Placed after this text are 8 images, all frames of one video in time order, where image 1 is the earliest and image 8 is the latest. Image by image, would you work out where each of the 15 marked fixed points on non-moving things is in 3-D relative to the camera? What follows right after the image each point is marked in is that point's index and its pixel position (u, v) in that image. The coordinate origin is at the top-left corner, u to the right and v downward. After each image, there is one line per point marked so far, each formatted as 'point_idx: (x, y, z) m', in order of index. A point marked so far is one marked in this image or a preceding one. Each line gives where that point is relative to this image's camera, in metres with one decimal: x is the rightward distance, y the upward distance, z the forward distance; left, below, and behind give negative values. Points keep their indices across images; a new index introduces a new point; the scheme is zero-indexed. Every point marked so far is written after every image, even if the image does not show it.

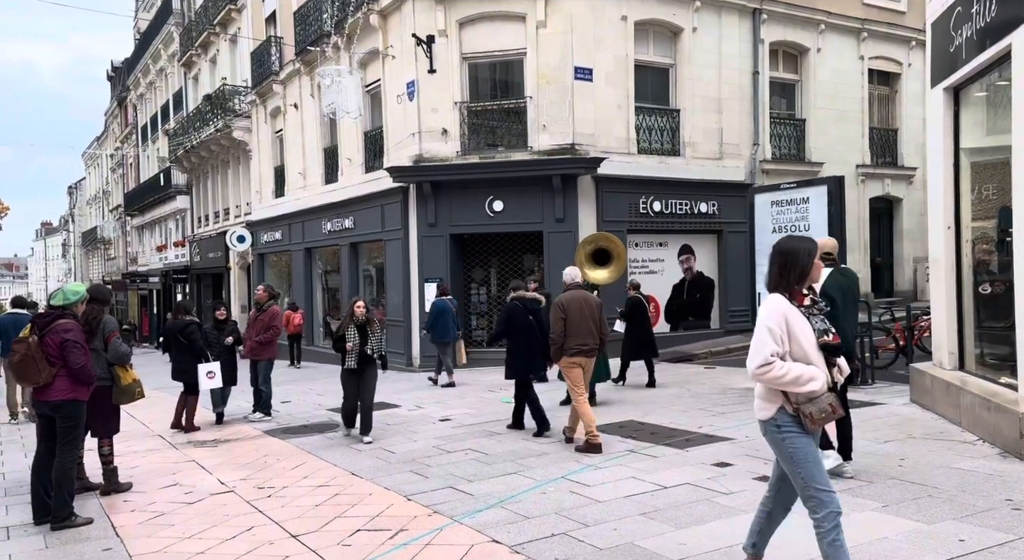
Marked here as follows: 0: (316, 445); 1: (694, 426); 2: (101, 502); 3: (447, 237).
0: (-2.0, -1.7, +8.8) m
1: (+1.8, -1.5, +8.4) m
2: (-3.4, -1.8, +7.0) m
3: (-1.2, +0.8, +15.6) m
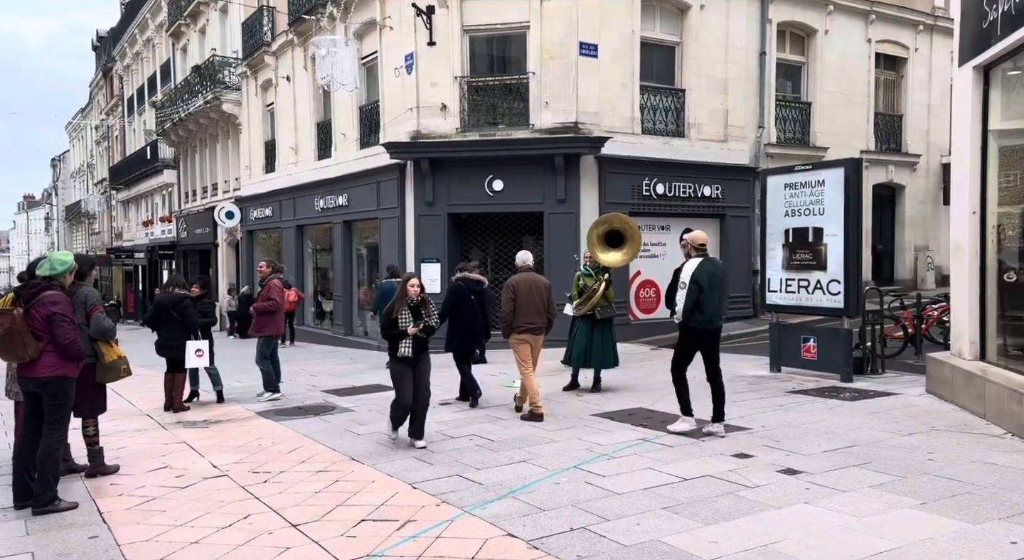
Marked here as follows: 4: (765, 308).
0: (-2.0, -1.5, +8.4) m
1: (+1.9, -1.3, +8.1) m
2: (-3.3, -1.6, +6.6) m
3: (-1.2, +1.2, +15.2) m
4: (+3.2, -0.3, +10.8) m
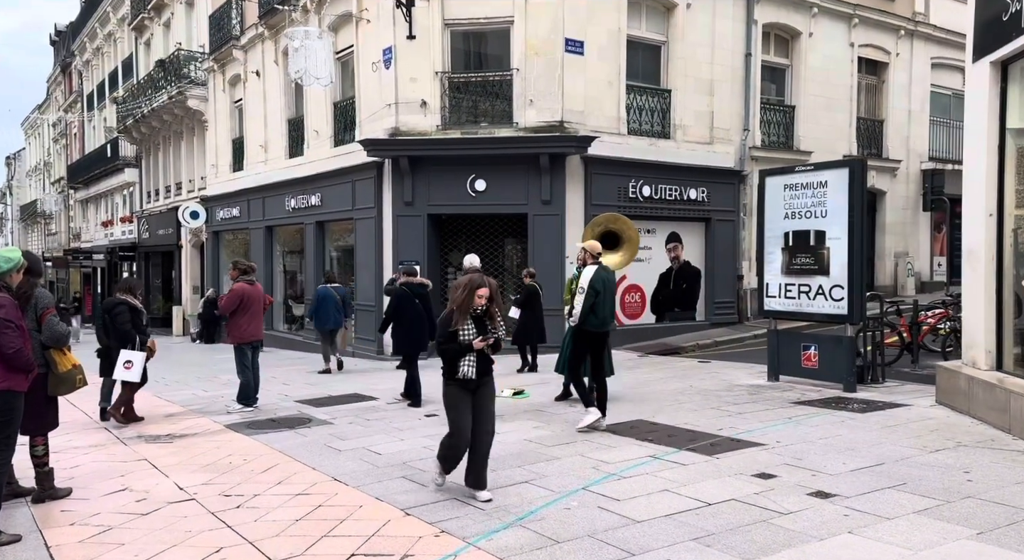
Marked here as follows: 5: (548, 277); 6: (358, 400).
0: (-2.1, -1.5, +7.8) m
1: (+1.8, -1.3, +7.6) m
2: (-3.3, -1.6, +5.9) m
3: (-1.5, +1.1, +14.6) m
4: (+3.1, -0.4, +10.3) m
5: (+0.6, 0.0, +14.3) m
6: (-1.8, -1.4, +10.1) m
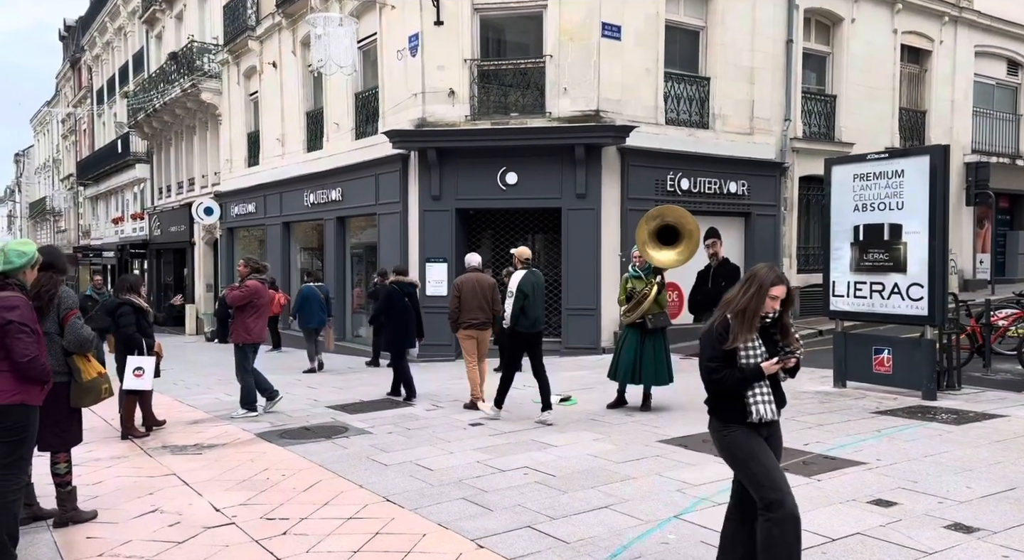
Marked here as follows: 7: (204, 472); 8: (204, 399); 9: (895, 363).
0: (-1.6, -1.5, +7.1) m
1: (+2.3, -1.3, +6.9) m
2: (-2.8, -1.6, +5.2) m
3: (-1.0, +1.1, +13.8) m
4: (+3.6, -0.4, +9.6) m
5: (+1.2, +0.1, +13.5) m
6: (-1.3, -1.4, +9.4) m
7: (-2.5, -1.5, +6.7) m
8: (-3.9, -1.5, +10.5) m
9: (+4.1, -0.9, +8.9) m
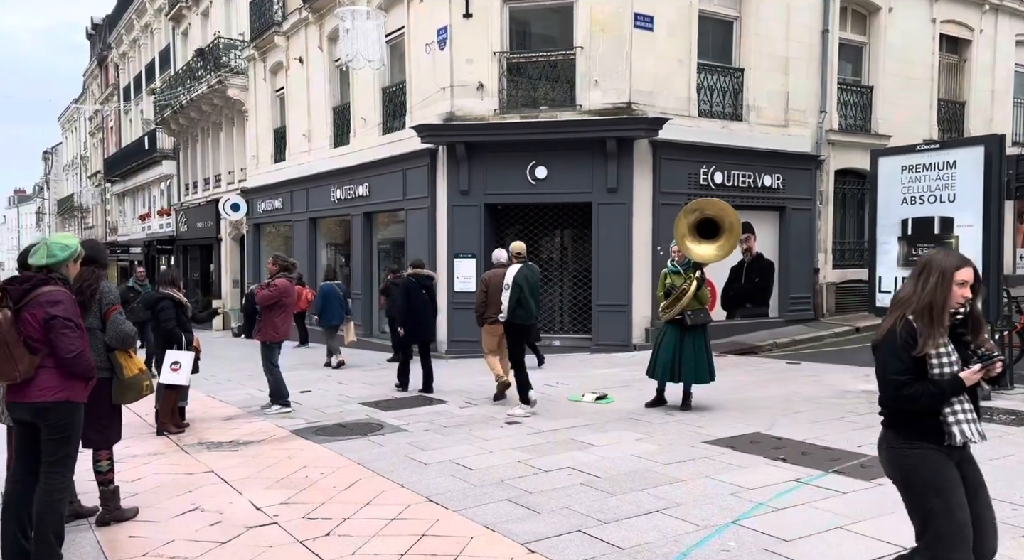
0: (-1.2, -1.4, +6.9) m
1: (+2.7, -1.3, +6.6) m
2: (-2.5, -1.6, +5.0) m
3: (-0.5, +1.2, +13.6) m
4: (+4.0, -0.3, +9.3) m
5: (+1.6, +0.1, +13.3) m
6: (-0.9, -1.4, +9.2) m
7: (-2.1, -1.5, +6.6) m
8: (-3.4, -1.4, +10.4) m
9: (+4.4, -0.8, +8.6) m
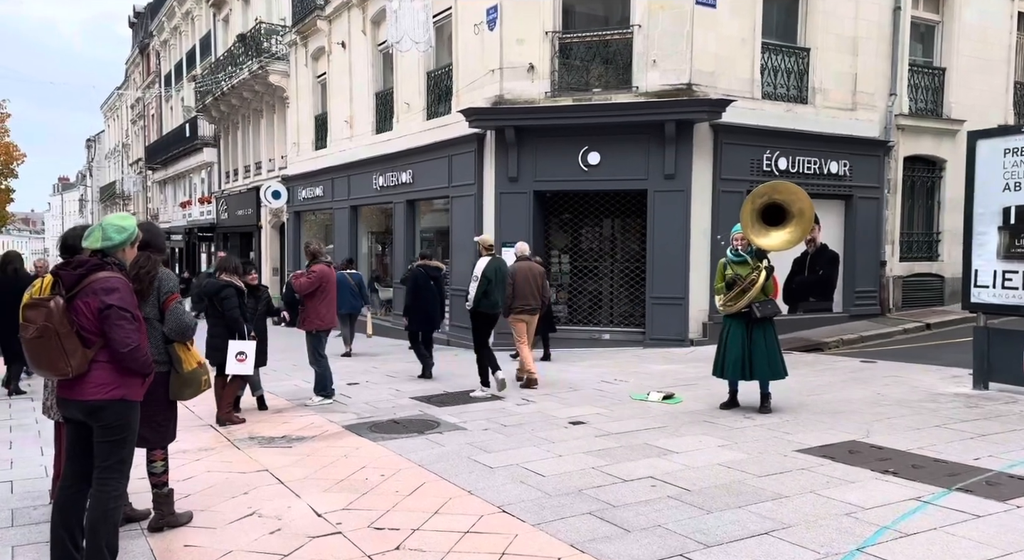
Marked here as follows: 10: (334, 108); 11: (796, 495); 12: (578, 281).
0: (-0.7, -1.4, +6.3) m
1: (+3.2, -1.2, +5.9) m
2: (-2.1, -1.5, +4.5) m
3: (+0.3, +1.3, +13.0) m
4: (+4.6, -0.3, +8.5) m
5: (+2.4, +0.3, +12.6) m
6: (-0.3, -1.3, +8.7) m
7: (-1.6, -1.4, +6.1) m
8: (-2.8, -1.3, +9.9) m
9: (+5.0, -0.8, +7.8) m
10: (-4.2, +4.0, +19.5) m
11: (+1.7, -1.3, +5.0) m
12: (+1.1, 0.0, +13.3) m
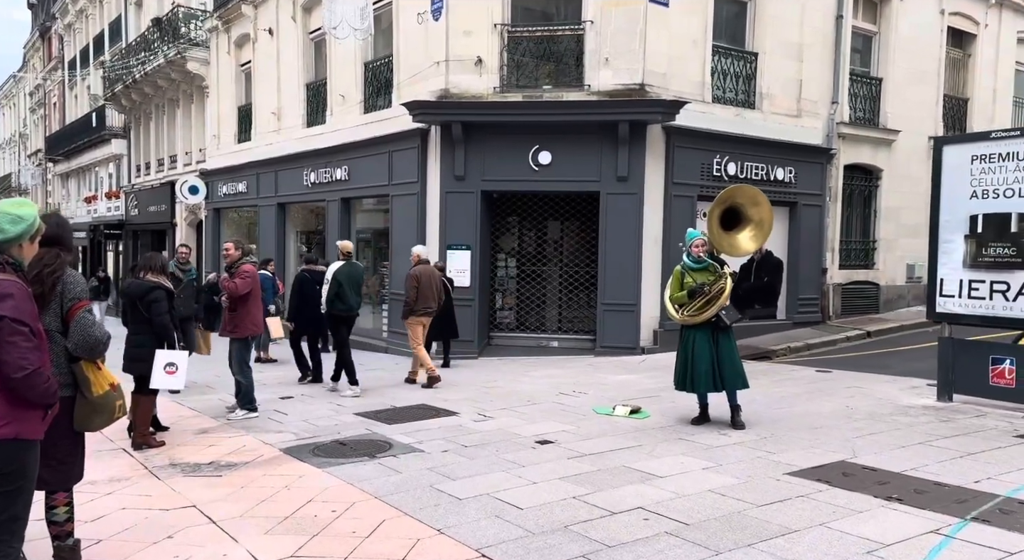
0: (-0.9, -1.4, +5.7) m
1: (+3.0, -1.3, +5.6) m
2: (-2.1, -1.5, +3.8) m
3: (-0.5, +1.3, +12.5) m
4: (+4.2, -0.4, +8.3) m
5: (+1.6, +0.2, +12.2) m
6: (-0.7, -1.3, +8.0) m
7: (-1.8, -1.4, +5.3) m
8: (-3.3, -1.3, +9.0) m
9: (+4.7, -0.9, +7.7) m
10: (-5.6, +4.0, +18.4) m
11: (+1.6, -1.4, +4.6) m
12: (+0.2, -0.1, +12.7) m
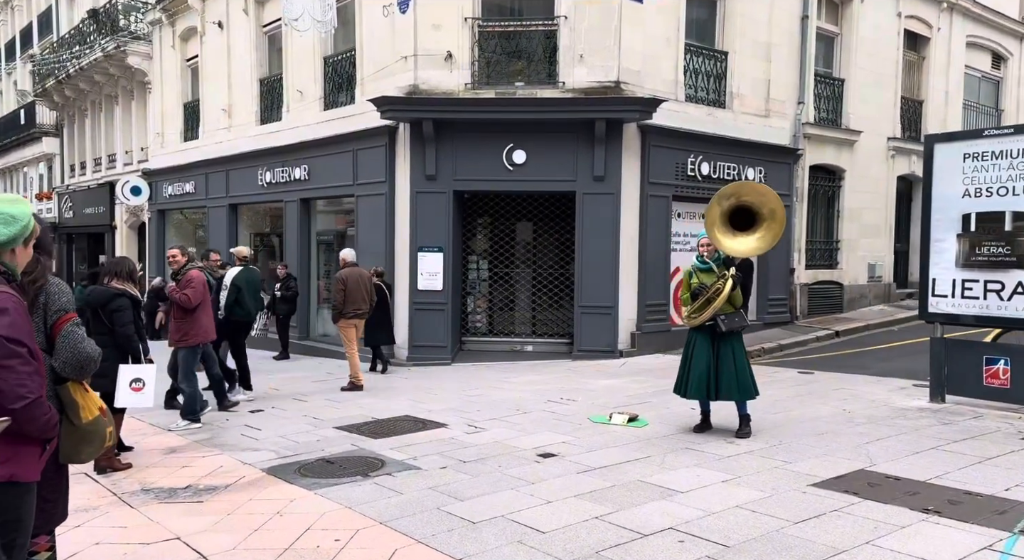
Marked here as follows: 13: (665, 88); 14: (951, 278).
0: (-0.8, -1.4, +5.2) m
1: (+3.1, -1.3, +5.5) m
2: (-1.9, -1.6, +3.2) m
3: (-0.9, +1.2, +12.0) m
4: (+4.1, -0.4, +8.3) m
5: (+1.2, +0.2, +11.9) m
6: (-0.8, -1.3, +7.6) m
7: (-1.7, -1.5, +4.8) m
8: (-3.5, -1.4, +8.4) m
9: (+4.6, -0.9, +7.6) m
10: (-6.4, +3.9, +17.6) m
11: (+1.8, -1.4, +4.3) m
12: (-0.2, -0.1, +12.4) m
13: (+2.3, +2.8, +12.5) m
14: (+4.2, 0.0, +8.0) m
